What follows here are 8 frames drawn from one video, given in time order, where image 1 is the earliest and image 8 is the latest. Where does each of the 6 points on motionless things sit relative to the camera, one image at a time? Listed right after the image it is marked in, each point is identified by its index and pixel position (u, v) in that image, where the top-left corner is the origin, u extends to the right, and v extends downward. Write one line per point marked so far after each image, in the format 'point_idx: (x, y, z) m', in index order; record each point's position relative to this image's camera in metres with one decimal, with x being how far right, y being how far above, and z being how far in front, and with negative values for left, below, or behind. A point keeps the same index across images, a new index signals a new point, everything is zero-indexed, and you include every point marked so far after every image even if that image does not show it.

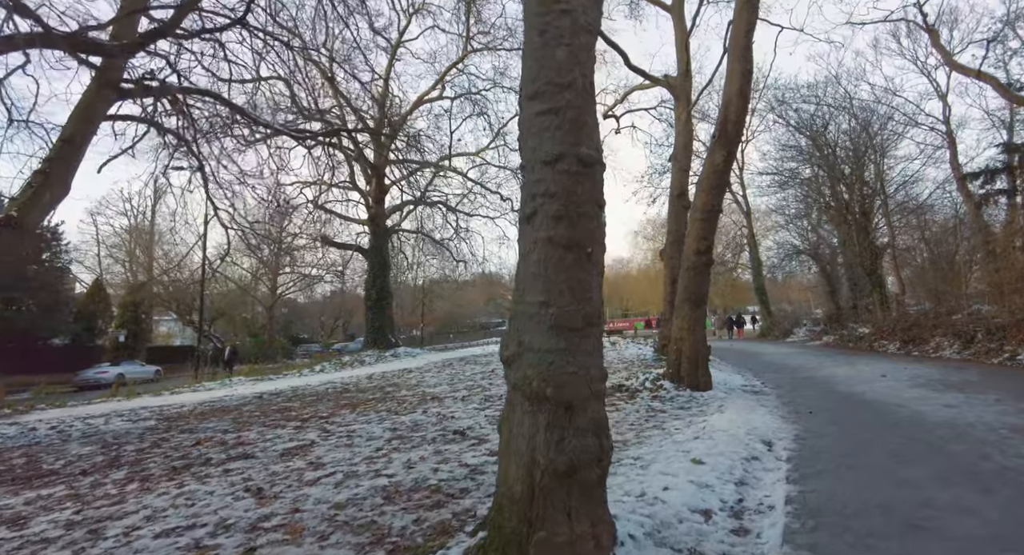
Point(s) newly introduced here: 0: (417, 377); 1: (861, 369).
0: (-3.0, -3.0, +14.5) m
1: (+8.8, -2.4, +12.3) m
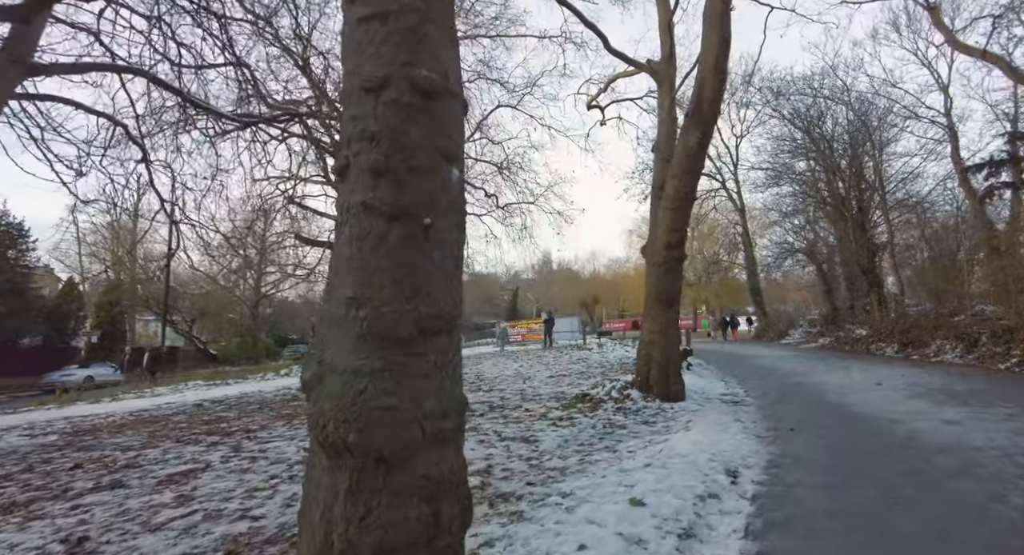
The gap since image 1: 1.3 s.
0: (-3.8, -3.0, +13.5) m
1: (+7.9, -2.3, +11.3) m
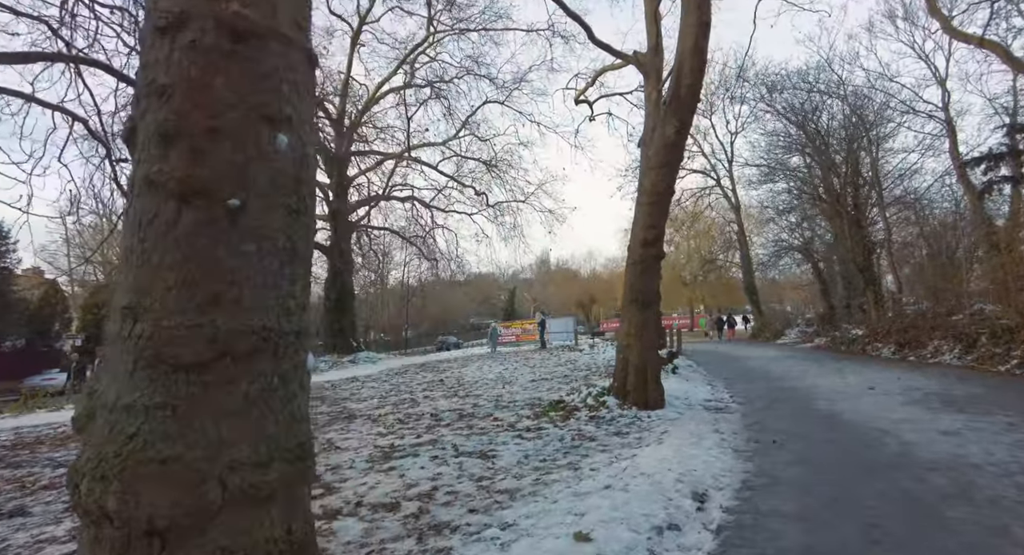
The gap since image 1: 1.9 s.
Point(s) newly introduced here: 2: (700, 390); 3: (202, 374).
0: (-4.4, -3.0, +13.0) m
1: (+7.4, -2.3, +10.8) m
2: (+3.8, -2.3, +9.8) m
3: (-0.9, -0.3, +1.5) m
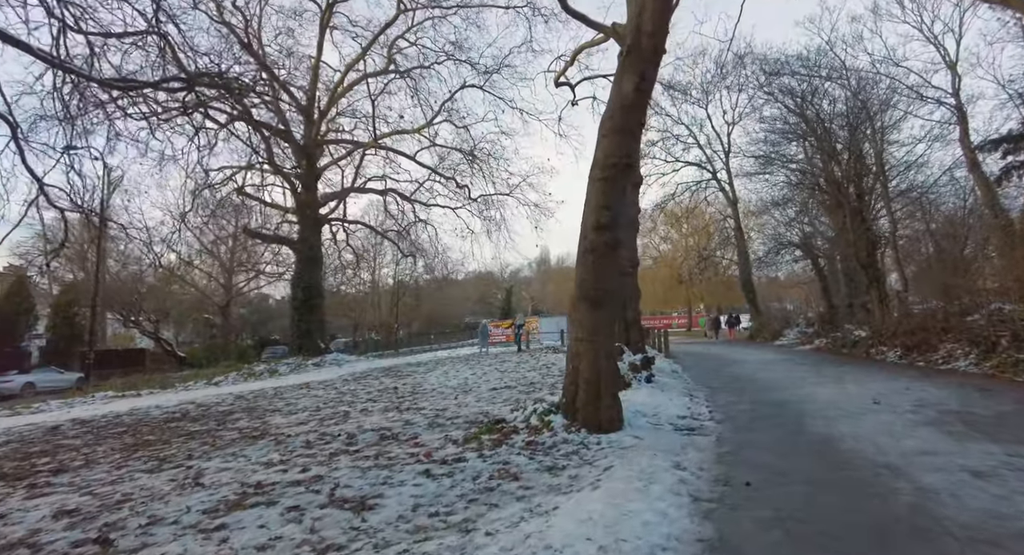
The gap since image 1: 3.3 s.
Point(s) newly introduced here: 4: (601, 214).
0: (-5.3, -2.9, +11.6) m
1: (+6.5, -2.2, +9.4) m
2: (+2.8, -2.2, +8.4) m
3: (-2.0, -0.2, +0.1) m
4: (+1.1, +0.8, +6.2) m
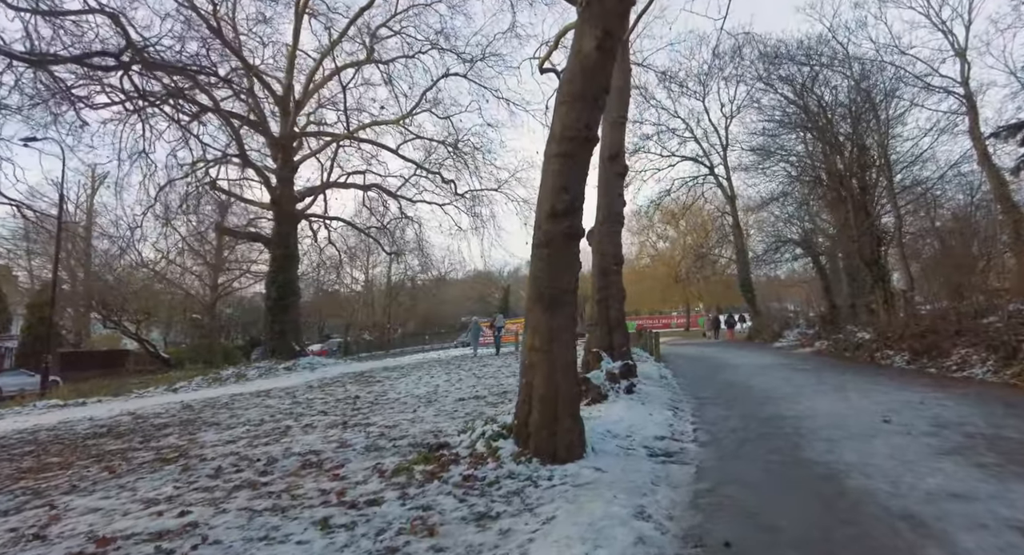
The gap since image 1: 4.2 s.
0: (-6.0, -2.9, +10.6) m
1: (+5.8, -2.2, +8.3) m
2: (+2.1, -2.2, +7.3) m
3: (-2.6, -0.2, -1.0) m
4: (+0.5, +0.8, +5.1) m
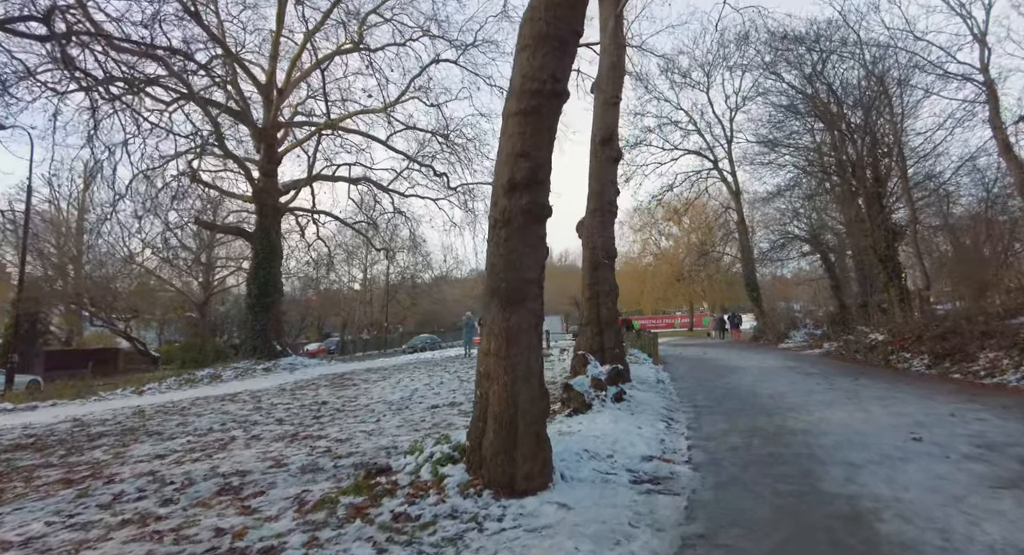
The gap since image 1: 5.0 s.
0: (-6.4, -2.7, +9.7) m
1: (+5.4, -2.1, +7.3) m
2: (+1.7, -2.1, +6.4) m
3: (-3.1, -0.1, -1.9) m
4: (0.0, +0.9, +4.1) m
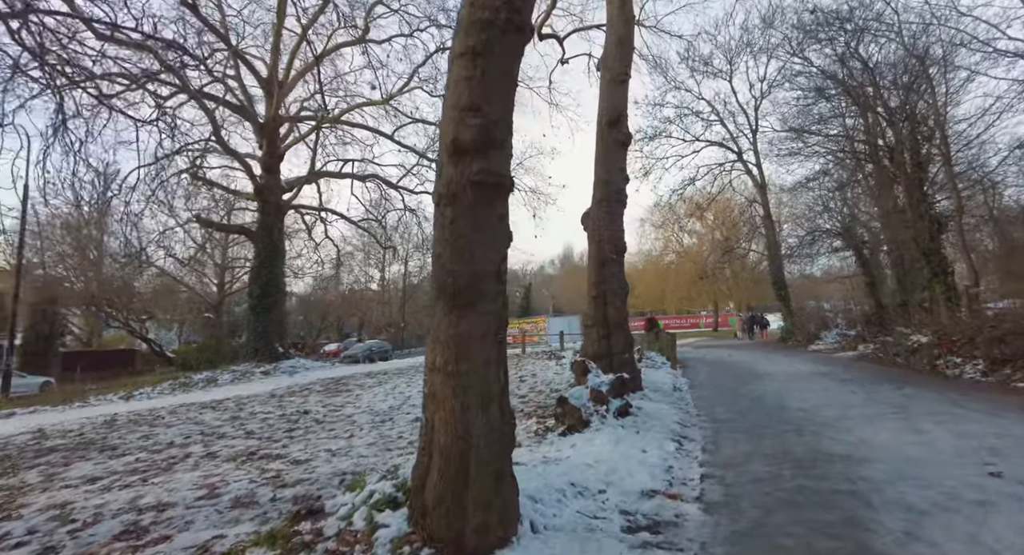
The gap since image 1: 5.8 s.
0: (-6.4, -2.7, +9.0) m
1: (+5.2, -2.0, +6.1) m
2: (+1.5, -2.0, +5.3) m
3: (-3.7, -0.1, -2.7) m
4: (-0.3, +1.0, +3.2) m
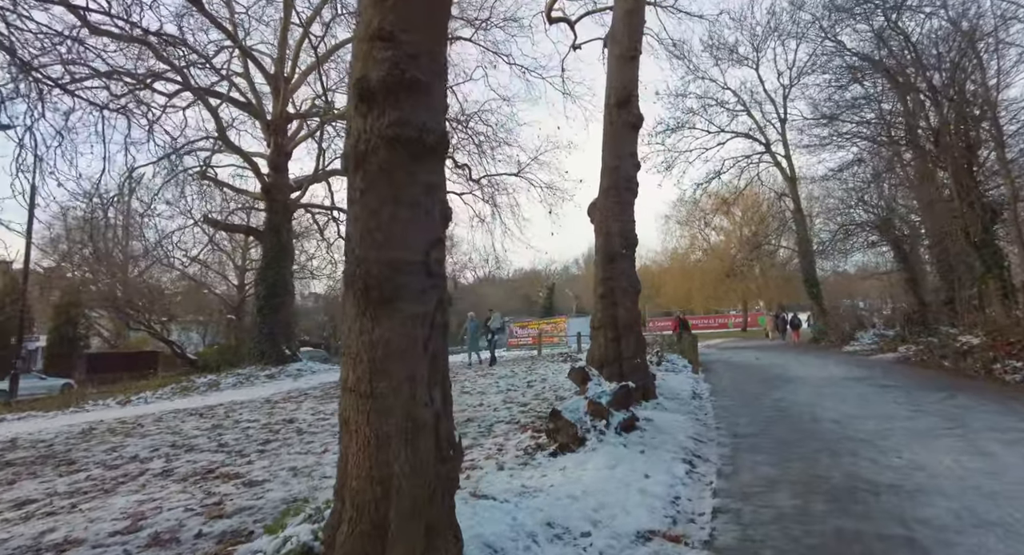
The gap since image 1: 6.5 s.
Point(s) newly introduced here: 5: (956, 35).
0: (-6.5, -2.7, +8.5) m
1: (+5.0, -1.9, +5.0) m
2: (+1.2, -2.0, +4.4) m
3: (-4.4, -0.1, -3.3) m
4: (-0.7, +1.0, +2.4) m
5: (+15.1, +8.2, +16.4) m
